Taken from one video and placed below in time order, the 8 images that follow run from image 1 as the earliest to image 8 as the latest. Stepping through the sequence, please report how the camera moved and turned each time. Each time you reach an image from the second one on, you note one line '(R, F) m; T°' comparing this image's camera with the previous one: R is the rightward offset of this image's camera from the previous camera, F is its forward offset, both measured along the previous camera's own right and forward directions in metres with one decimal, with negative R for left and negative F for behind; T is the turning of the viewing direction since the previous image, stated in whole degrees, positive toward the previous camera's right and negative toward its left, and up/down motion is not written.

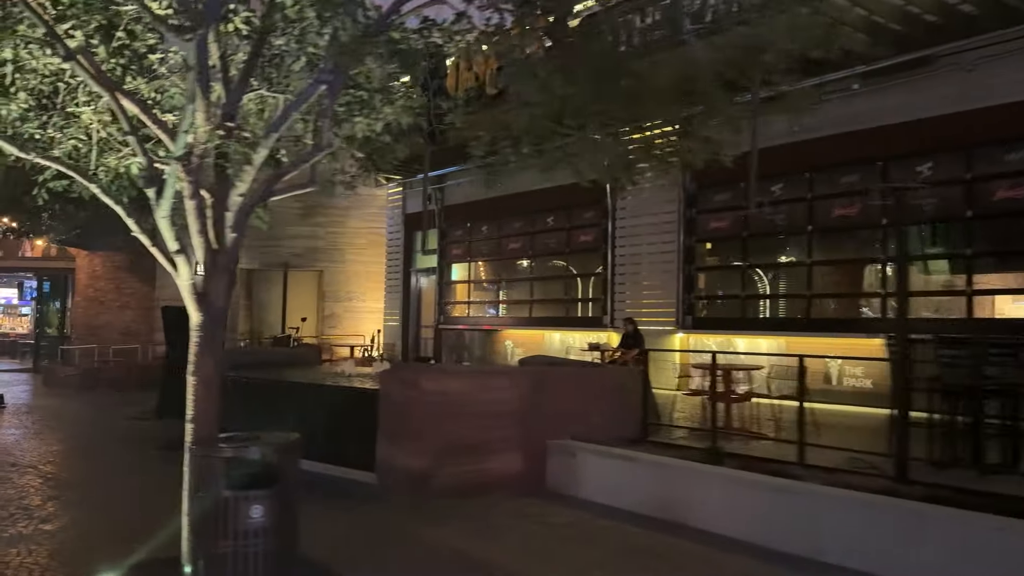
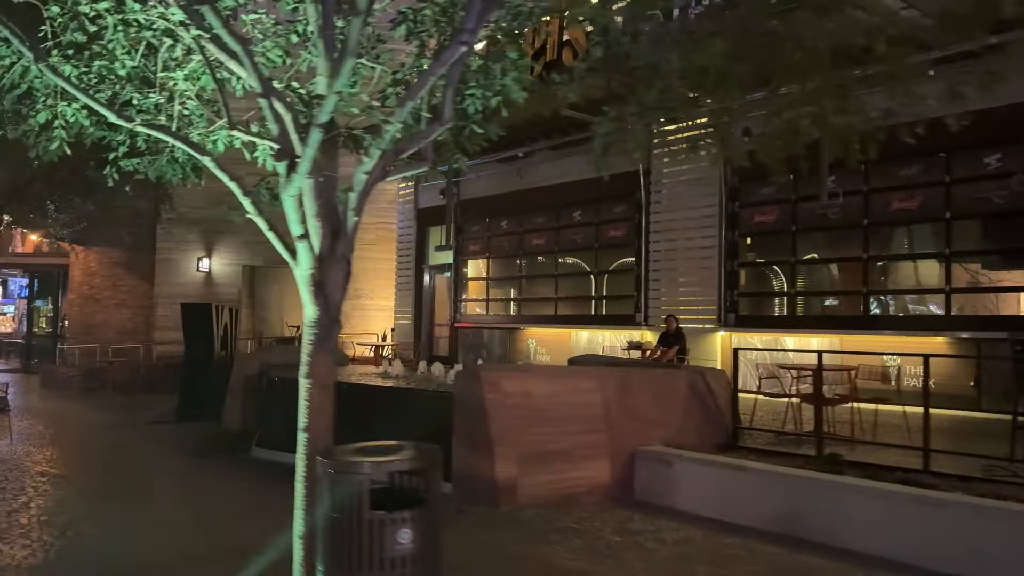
(-0.8, +0.5) m; +2°
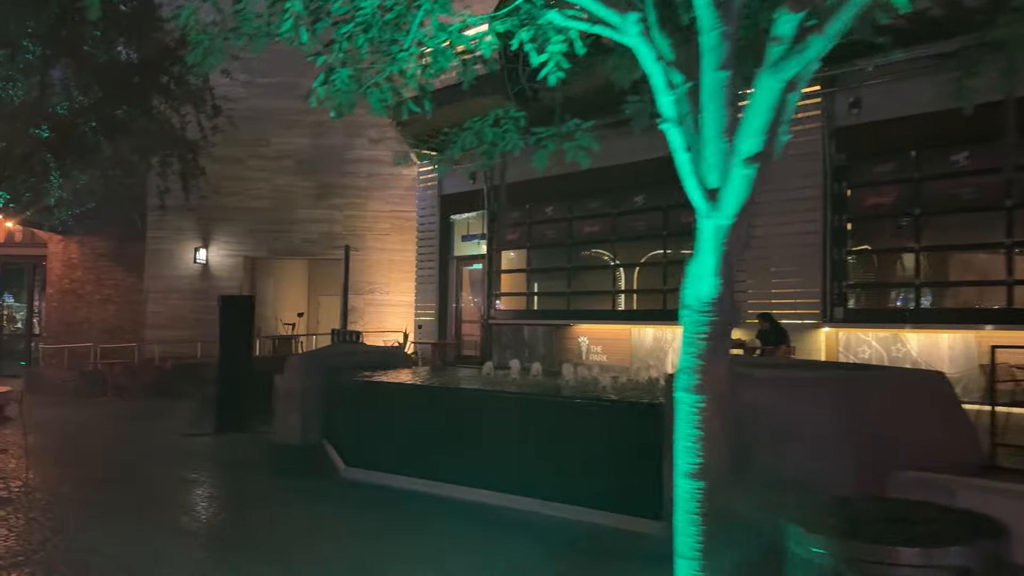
(-1.6, +1.4) m; +3°
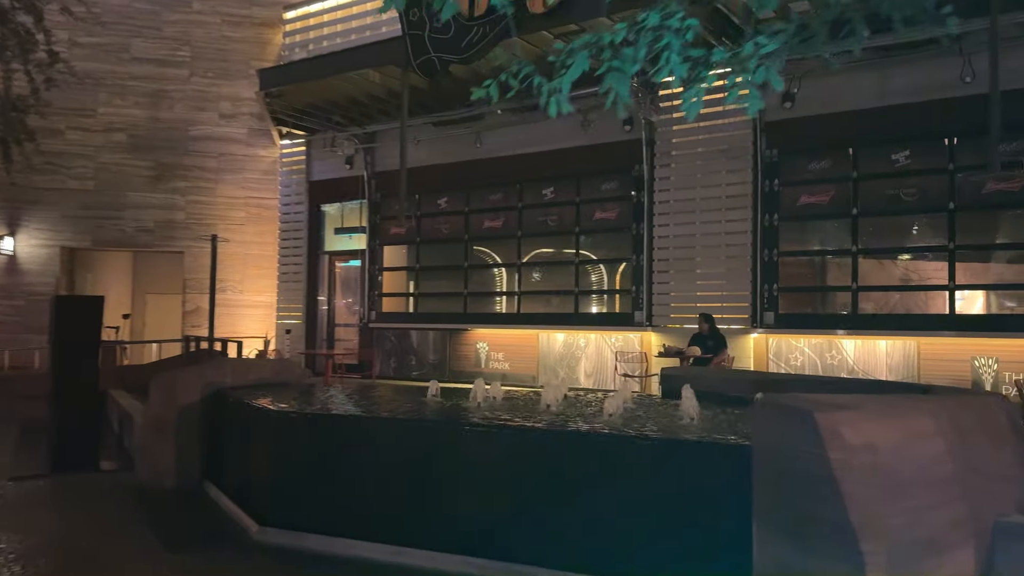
(-0.9, +1.4) m; +12°
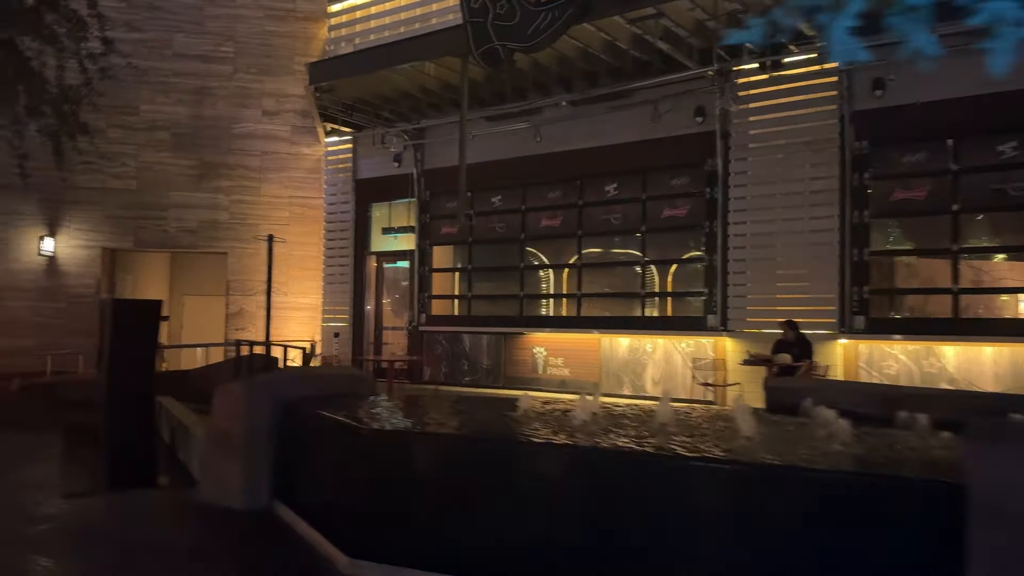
(-0.5, +0.6) m; -2°
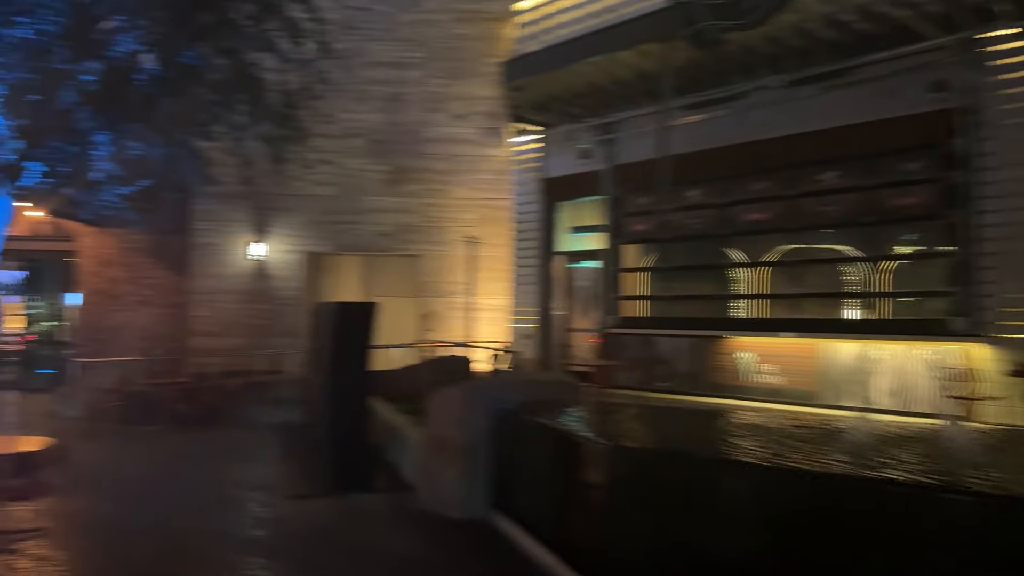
(-0.5, +0.4) m; -12°
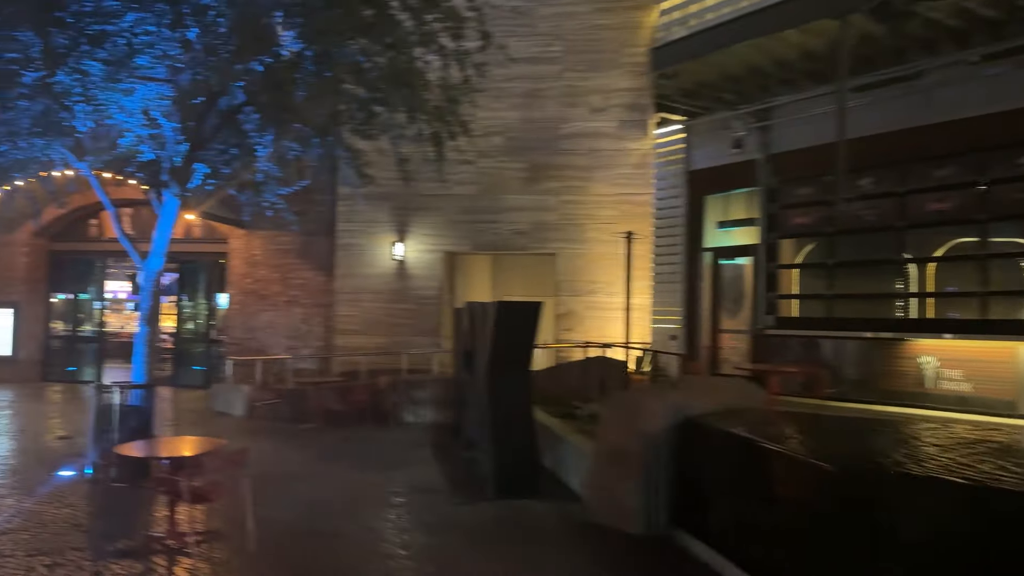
(-0.5, +0.4) m; -8°
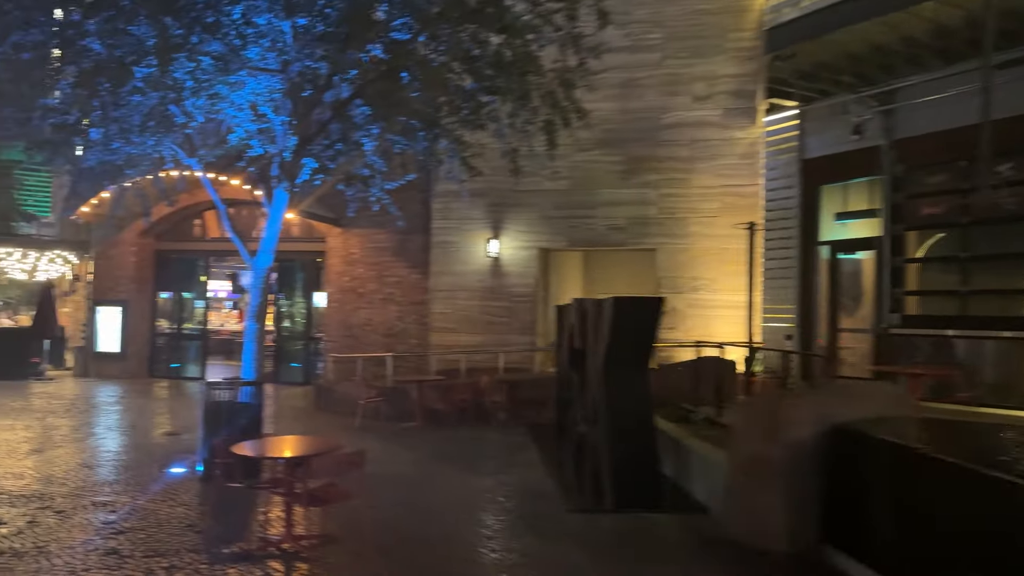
(-0.3, +0.4) m; -6°
